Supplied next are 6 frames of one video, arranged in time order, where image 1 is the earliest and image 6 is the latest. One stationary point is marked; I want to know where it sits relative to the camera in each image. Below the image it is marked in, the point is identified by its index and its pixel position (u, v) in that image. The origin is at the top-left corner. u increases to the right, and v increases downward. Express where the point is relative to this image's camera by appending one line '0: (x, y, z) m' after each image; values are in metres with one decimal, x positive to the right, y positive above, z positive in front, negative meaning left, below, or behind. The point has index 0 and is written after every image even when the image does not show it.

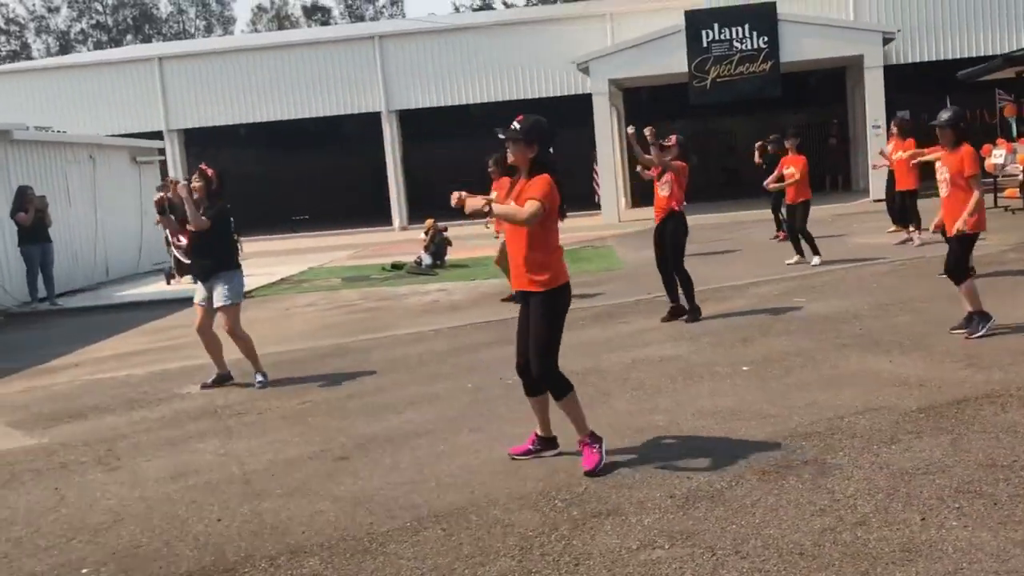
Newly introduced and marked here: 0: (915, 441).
0: (+2.0, -0.8, +4.9) m
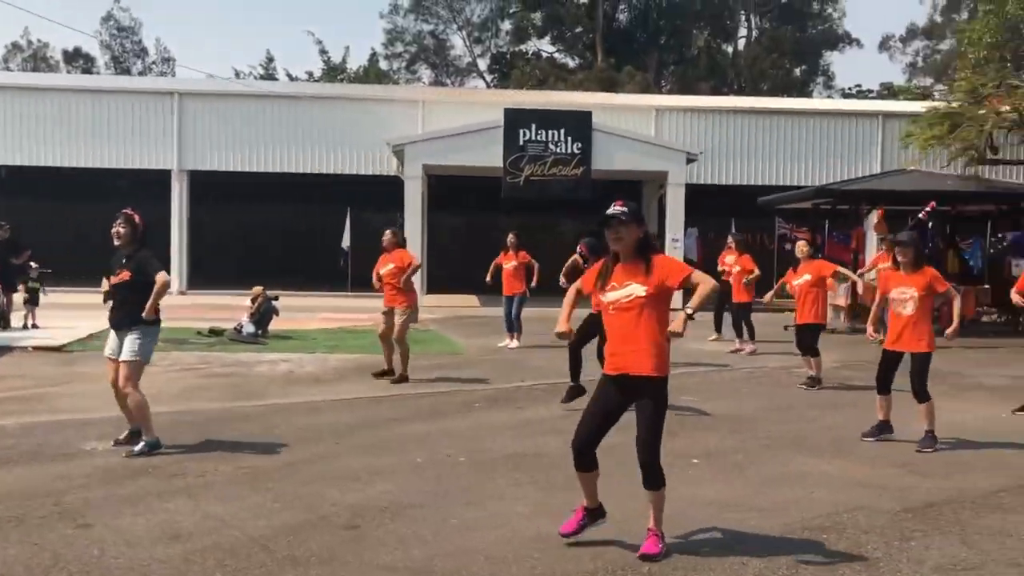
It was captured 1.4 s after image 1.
0: (+2.2, -1.3, +5.3) m
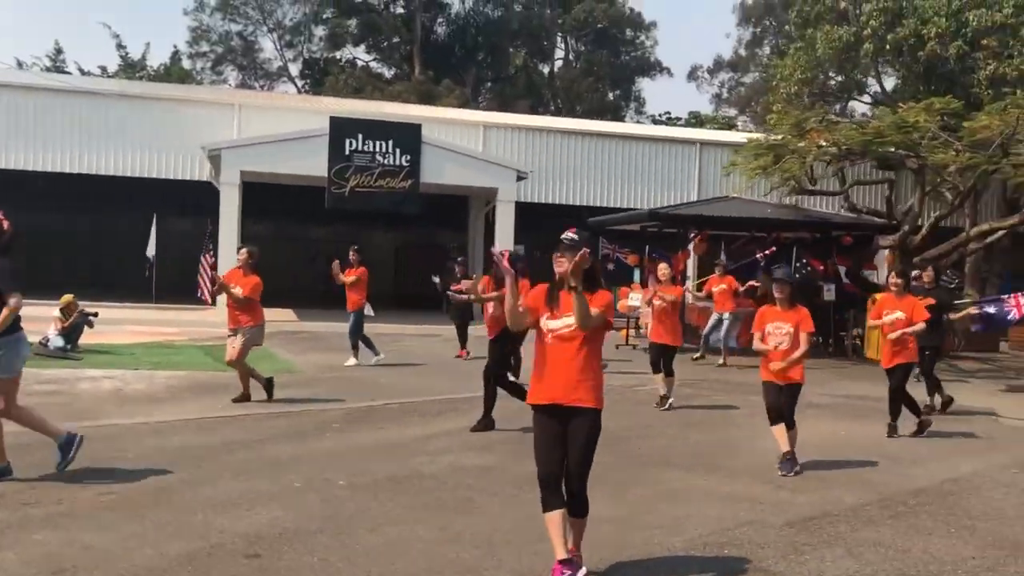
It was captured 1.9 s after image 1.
0: (+1.7, -1.5, +5.6) m
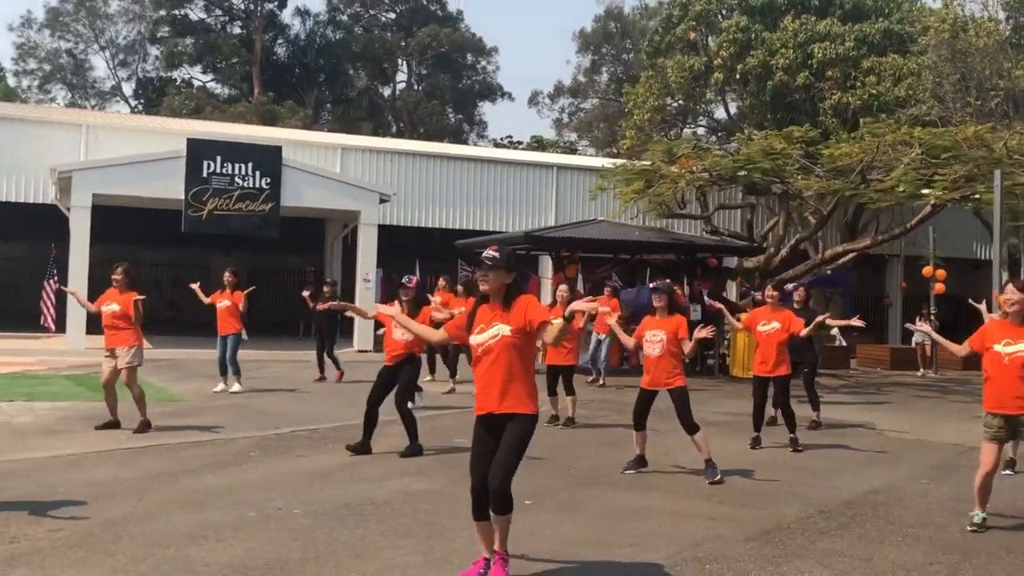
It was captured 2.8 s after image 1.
0: (+1.6, -1.6, +5.9) m
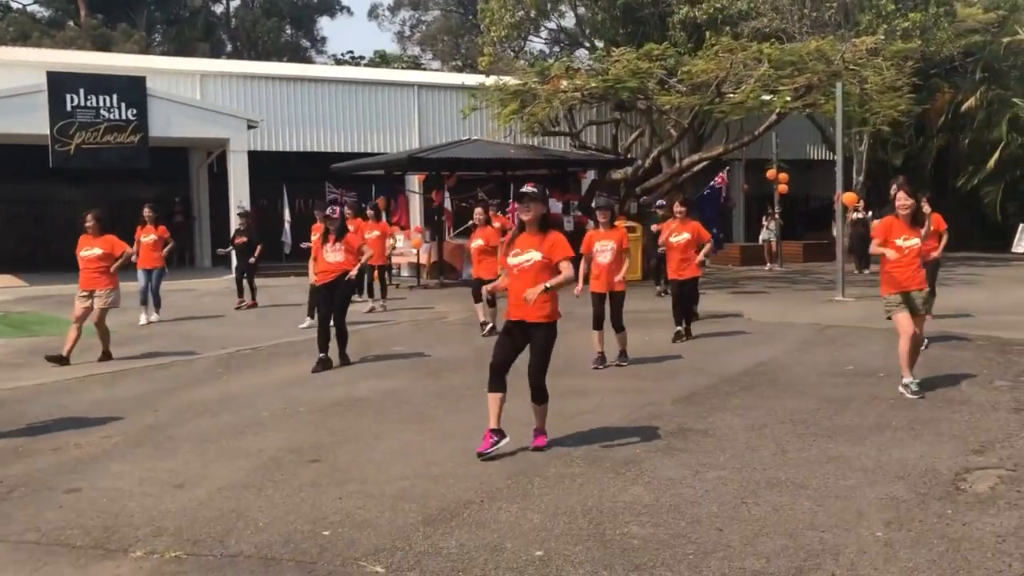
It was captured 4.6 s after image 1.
0: (+1.5, -0.9, +7.6) m
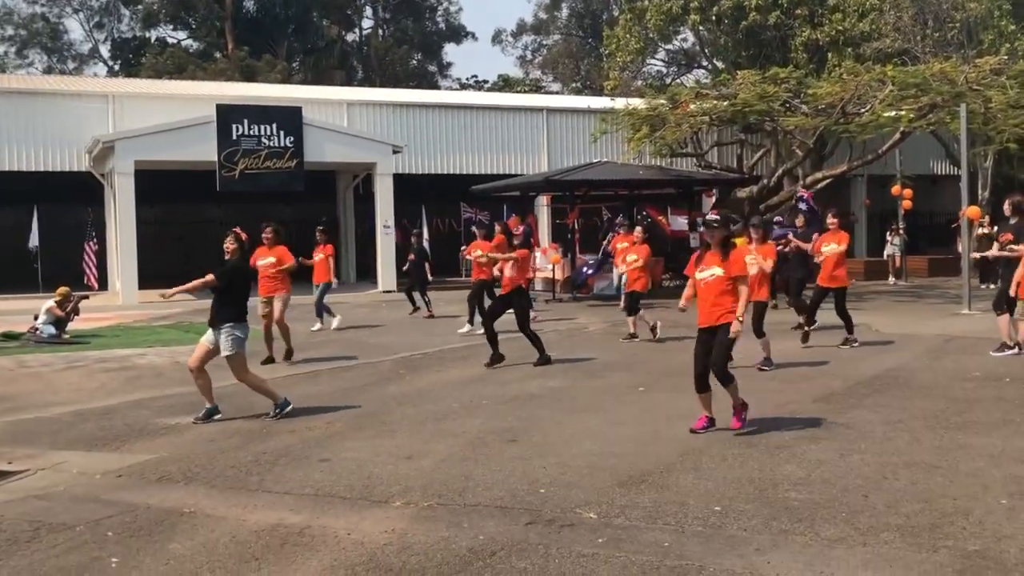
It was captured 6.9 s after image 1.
0: (+2.8, -1.0, +8.6) m
